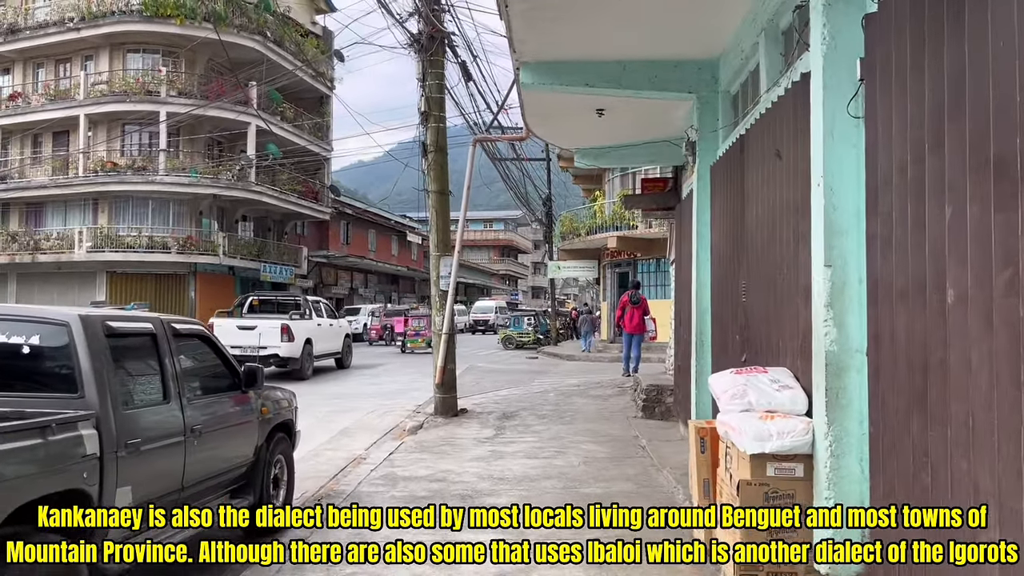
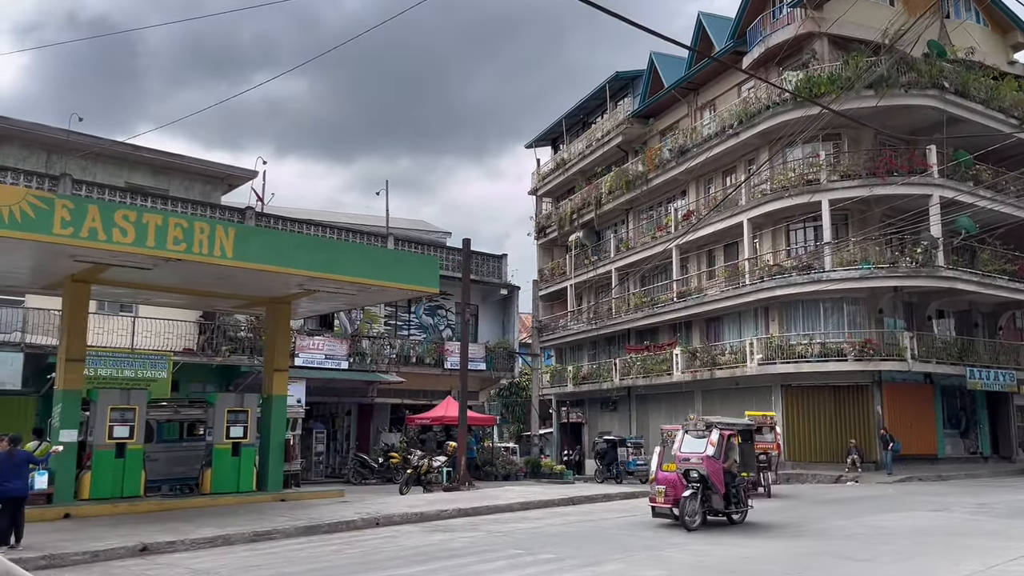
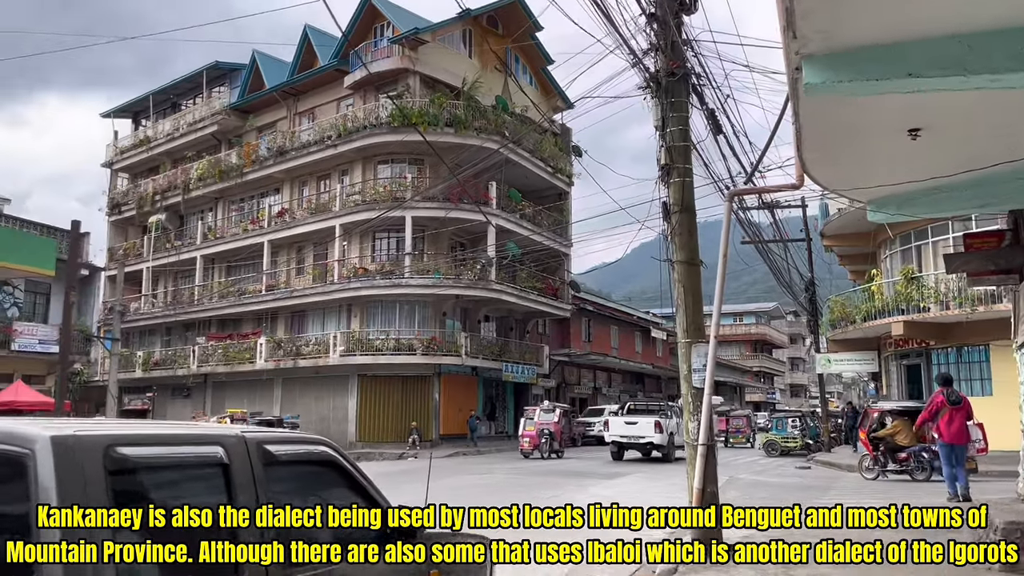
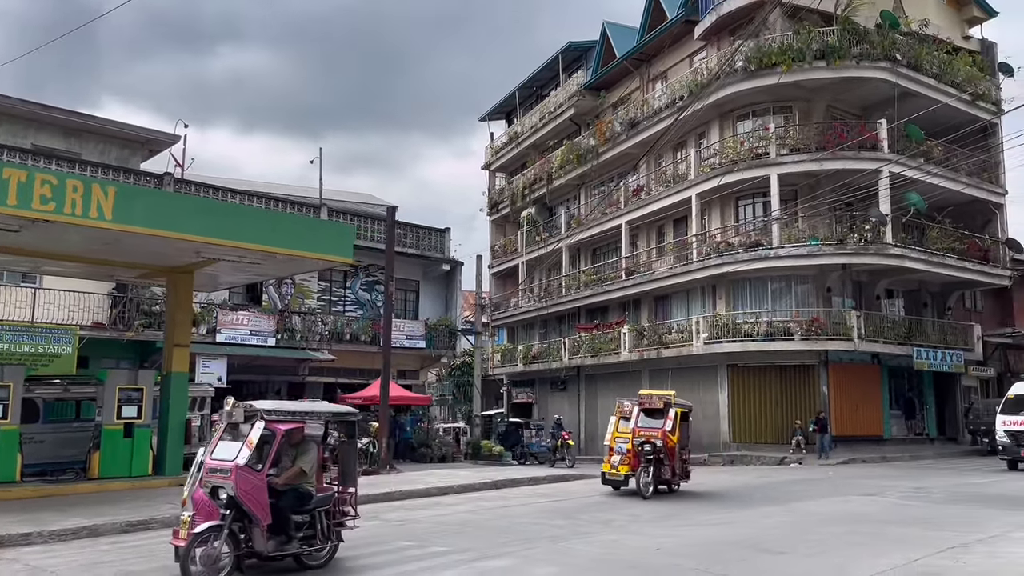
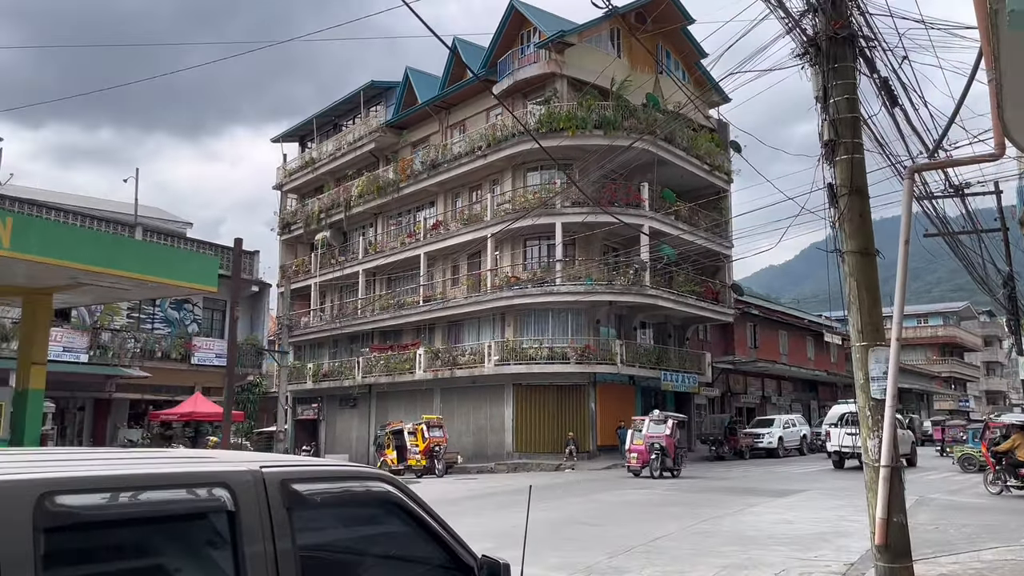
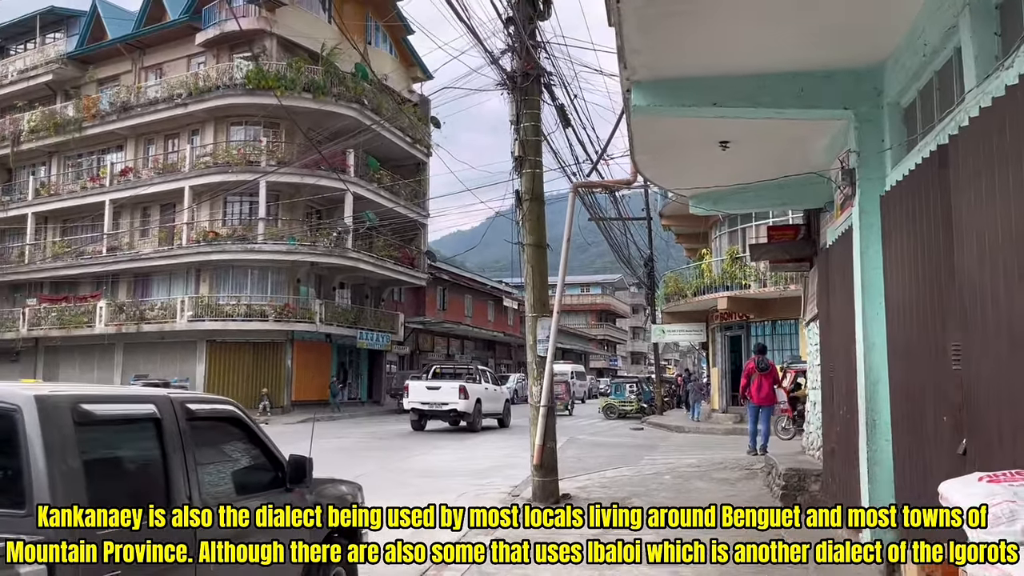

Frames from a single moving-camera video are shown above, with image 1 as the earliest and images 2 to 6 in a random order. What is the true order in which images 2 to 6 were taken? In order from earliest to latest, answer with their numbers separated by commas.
6, 3, 5, 2, 4
